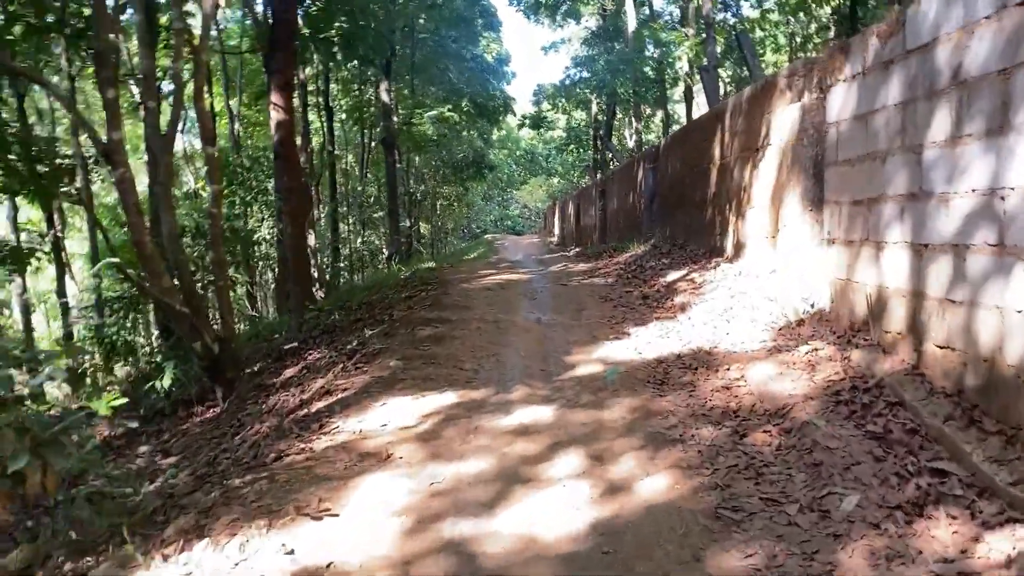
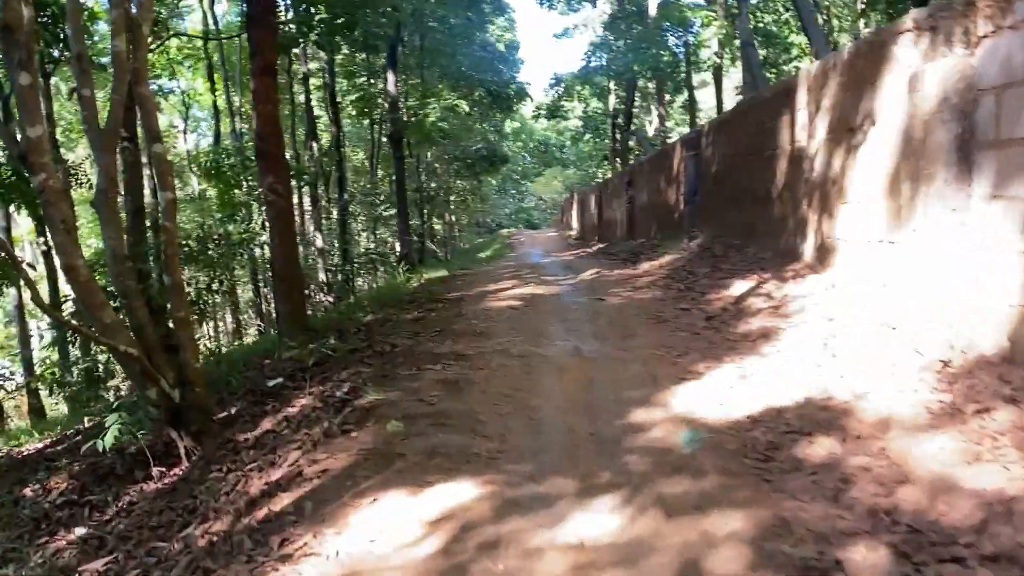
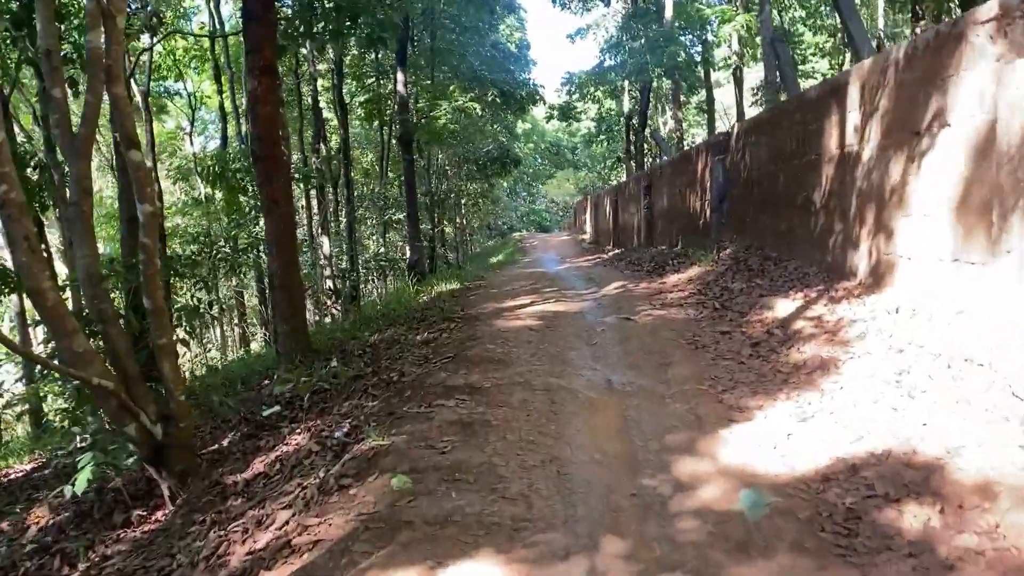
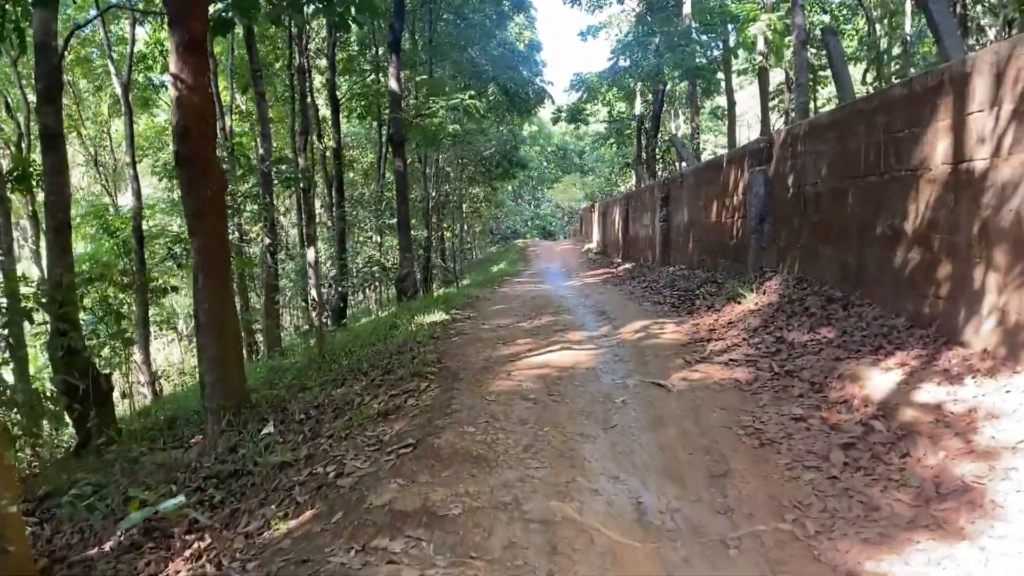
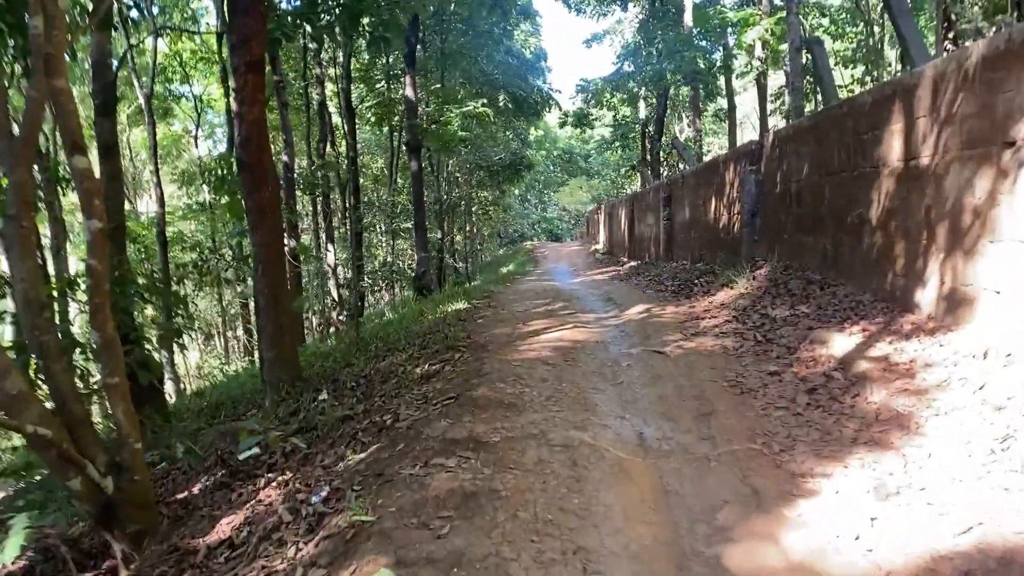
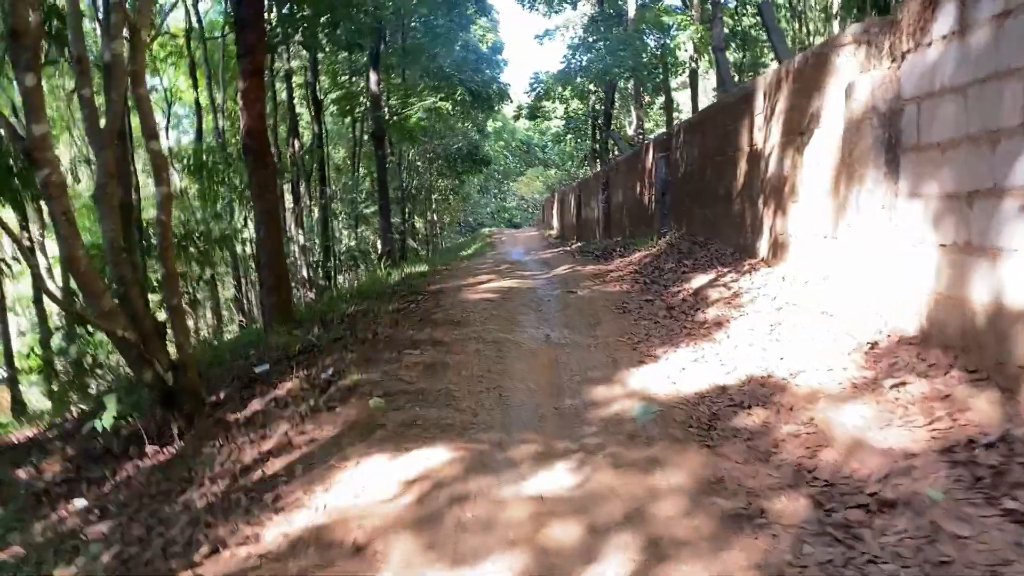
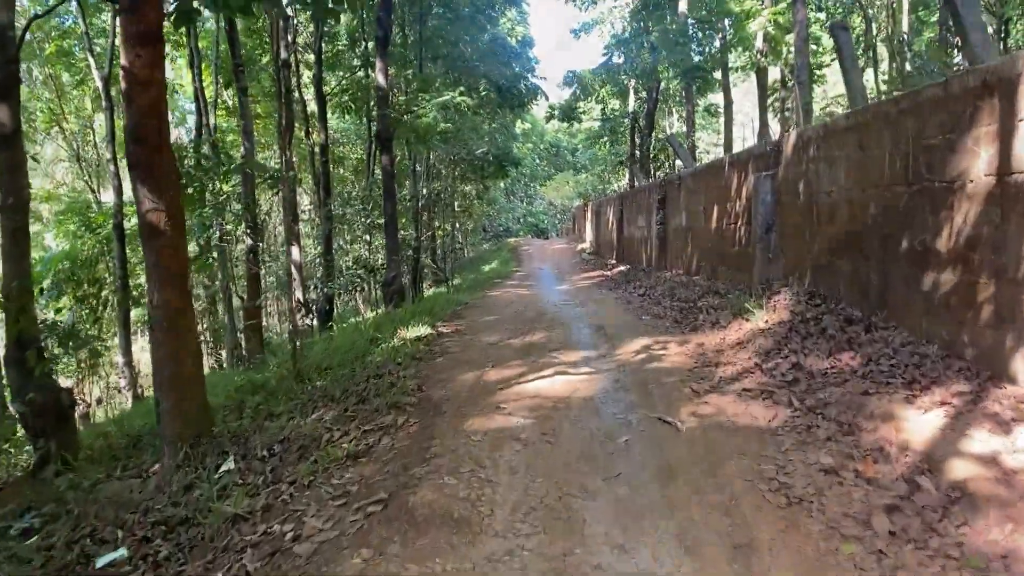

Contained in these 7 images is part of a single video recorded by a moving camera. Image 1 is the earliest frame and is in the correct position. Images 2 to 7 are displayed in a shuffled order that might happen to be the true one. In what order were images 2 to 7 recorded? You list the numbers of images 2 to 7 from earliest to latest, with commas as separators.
6, 2, 3, 5, 4, 7
